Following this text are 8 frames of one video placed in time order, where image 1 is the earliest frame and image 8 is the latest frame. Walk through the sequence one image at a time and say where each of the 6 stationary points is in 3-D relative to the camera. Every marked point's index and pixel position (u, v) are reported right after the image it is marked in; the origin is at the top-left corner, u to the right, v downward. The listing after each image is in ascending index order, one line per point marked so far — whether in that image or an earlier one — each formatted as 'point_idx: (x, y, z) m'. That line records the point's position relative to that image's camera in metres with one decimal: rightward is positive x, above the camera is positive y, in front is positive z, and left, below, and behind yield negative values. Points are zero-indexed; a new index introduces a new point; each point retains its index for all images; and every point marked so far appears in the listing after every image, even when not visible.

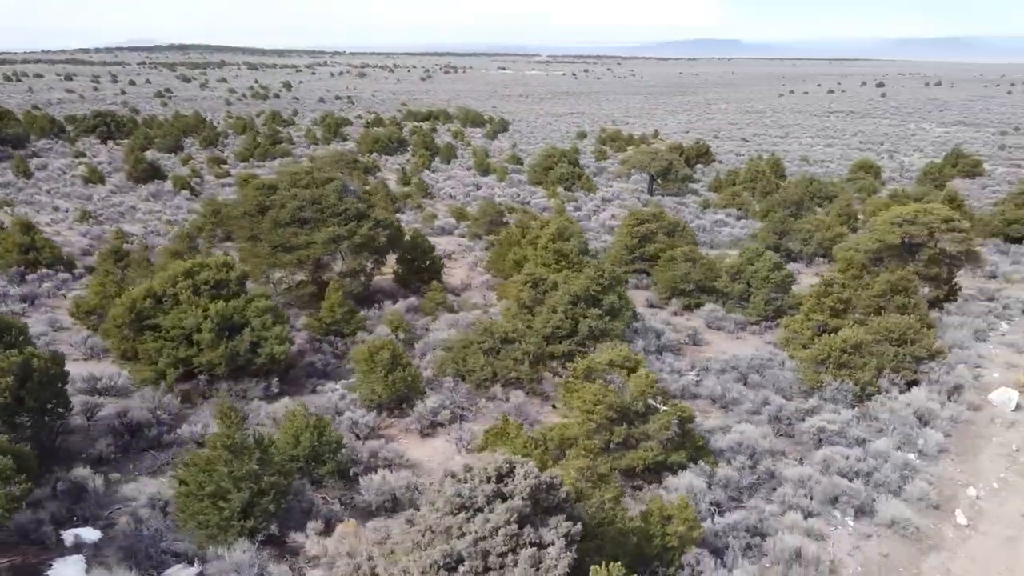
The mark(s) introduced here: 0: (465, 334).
0: (-0.7, -0.7, +13.1) m
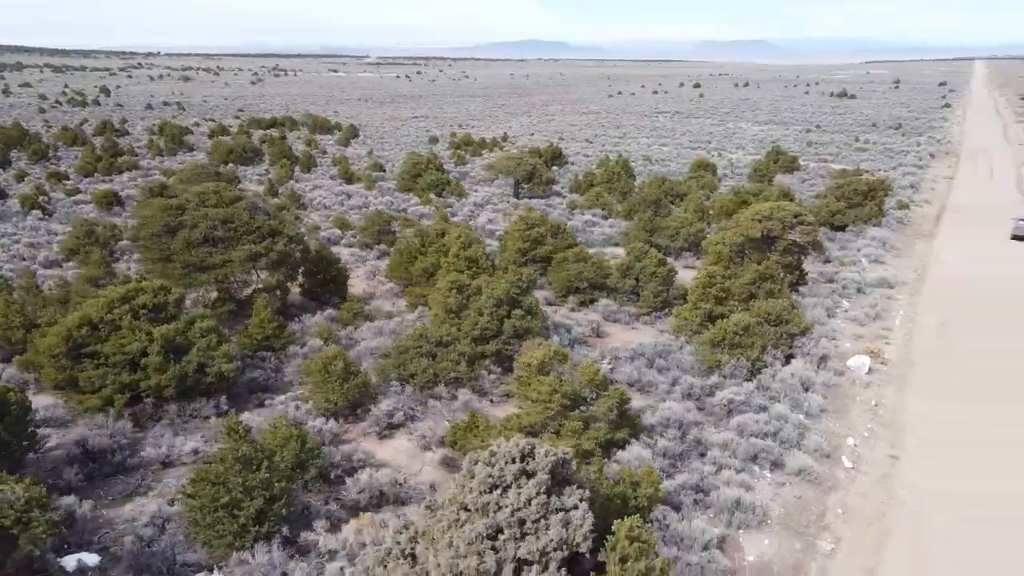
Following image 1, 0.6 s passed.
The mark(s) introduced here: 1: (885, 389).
0: (-1.9, -0.9, +13.9) m
1: (+6.3, -1.8, +13.7) m
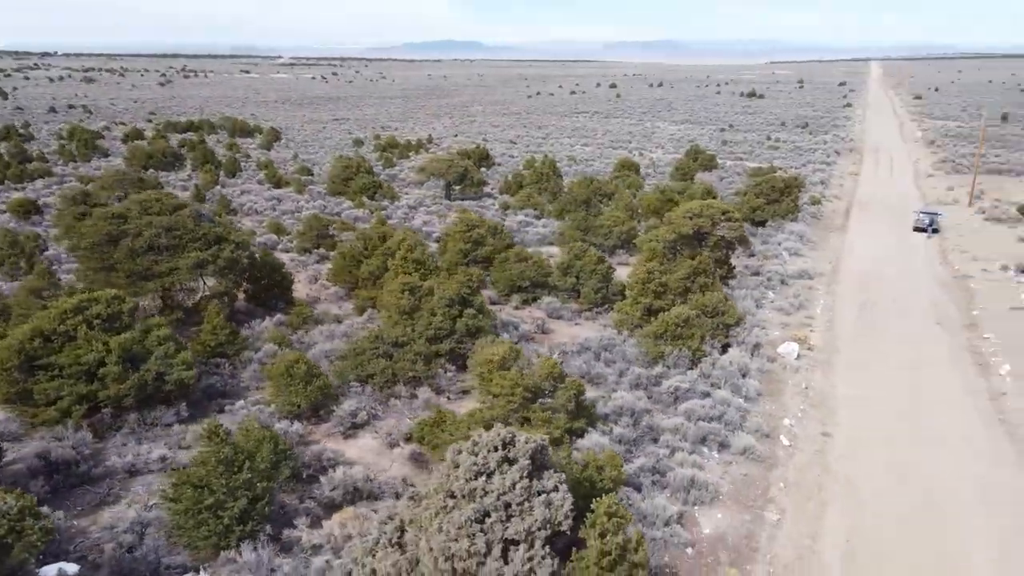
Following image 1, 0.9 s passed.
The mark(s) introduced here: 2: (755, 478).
0: (-2.8, -1.0, +14.2) m
1: (+5.5, -1.6, +14.7) m
2: (+3.2, -2.5, +10.8) m
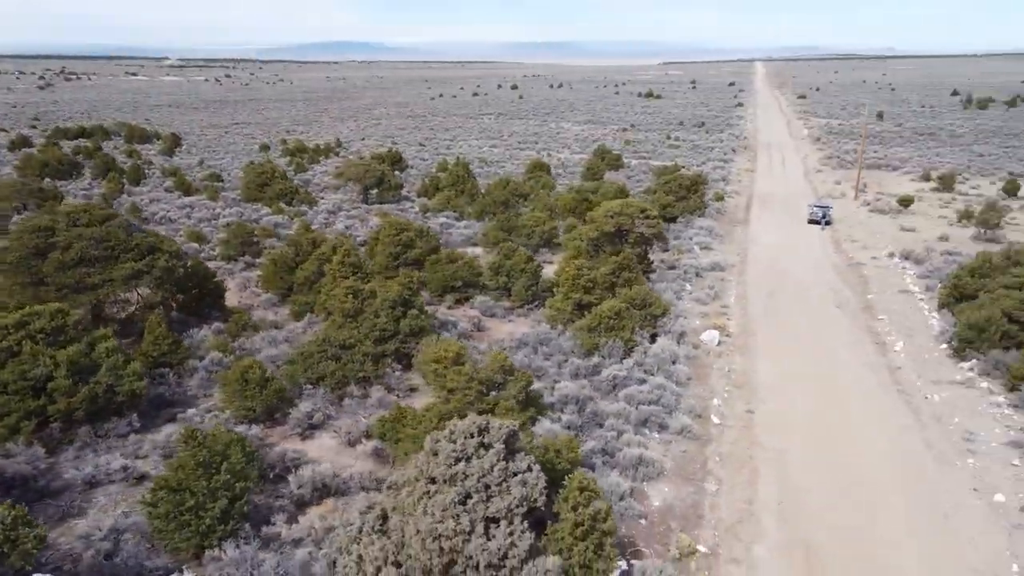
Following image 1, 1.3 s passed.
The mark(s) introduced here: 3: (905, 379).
0: (-3.8, -1.1, +14.5) m
1: (+4.4, -1.4, +15.9) m
2: (+2.6, -2.4, +11.7) m
3: (+7.5, -1.7, +15.2) m
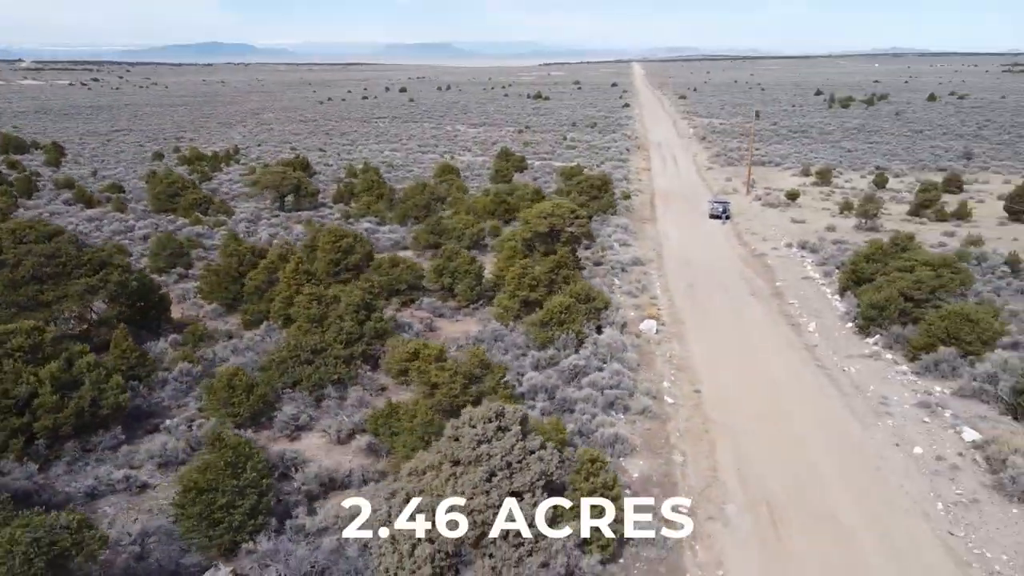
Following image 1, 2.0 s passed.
0: (-4.5, -1.2, +14.8) m
1: (+3.4, -1.2, +17.4) m
2: (+2.3, -2.3, +13.0) m
3: (+6.6, -1.4, +17.1) m
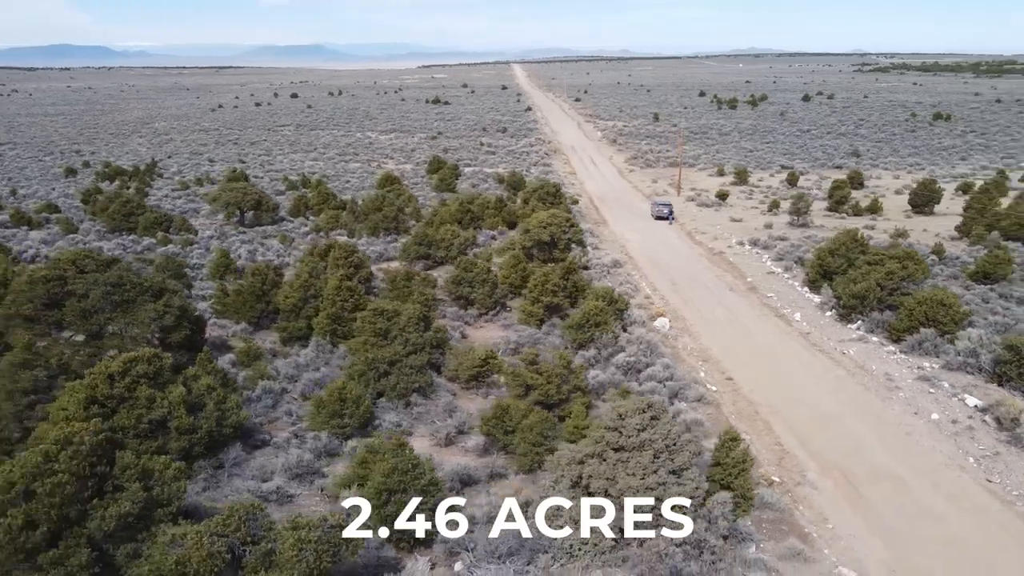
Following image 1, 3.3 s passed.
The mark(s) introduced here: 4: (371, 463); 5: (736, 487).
0: (-3.3, -1.5, +15.7) m
1: (+4.2, -1.2, +19.3) m
2: (+3.7, -2.3, +14.8) m
3: (+7.4, -1.3, +19.4) m
4: (-1.9, -2.4, +11.2) m
5: (+3.0, -2.6, +10.6) m
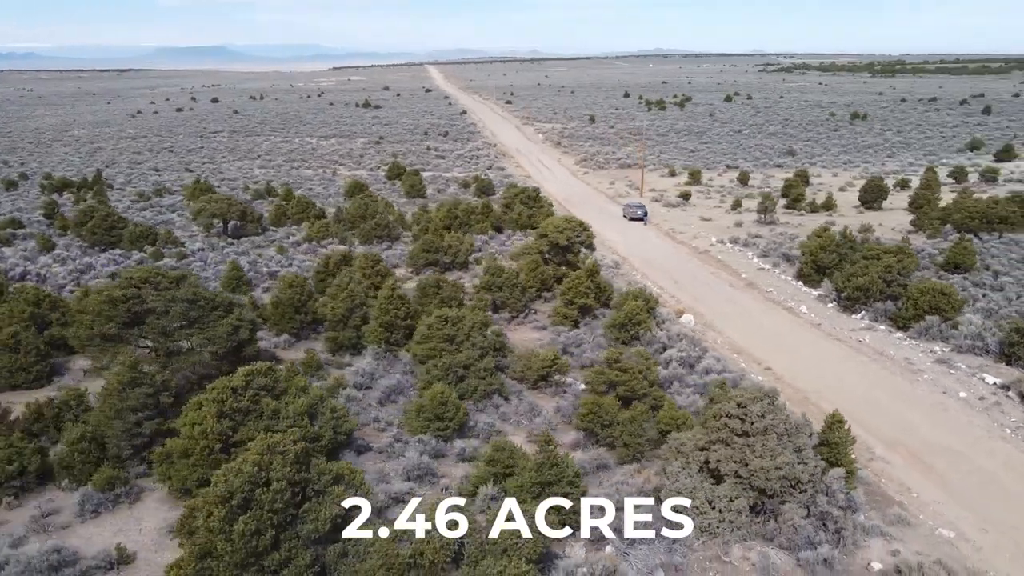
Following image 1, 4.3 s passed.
0: (-1.9, -1.7, +16.2) m
1: (+5.1, -1.2, +20.6) m
2: (+5.2, -2.2, +16.0) m
3: (+8.3, -1.1, +21.0) m
4: (-0.1, -2.6, +12.0) m
5: (+4.9, -2.6, +11.8) m
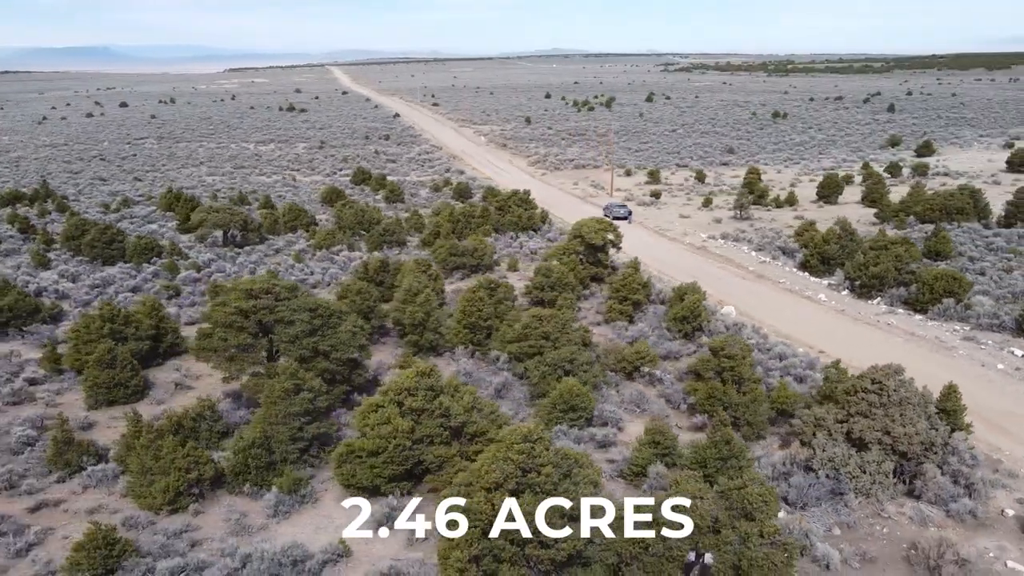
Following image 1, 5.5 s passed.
0: (+0.2, -1.7, +17.2) m
1: (+6.7, -1.0, +22.3) m
2: (+7.3, -2.0, +17.8) m
3: (+9.8, -0.8, +23.1) m
4: (+2.5, -2.5, +13.2) m
5: (+7.5, -2.4, +13.6) m
